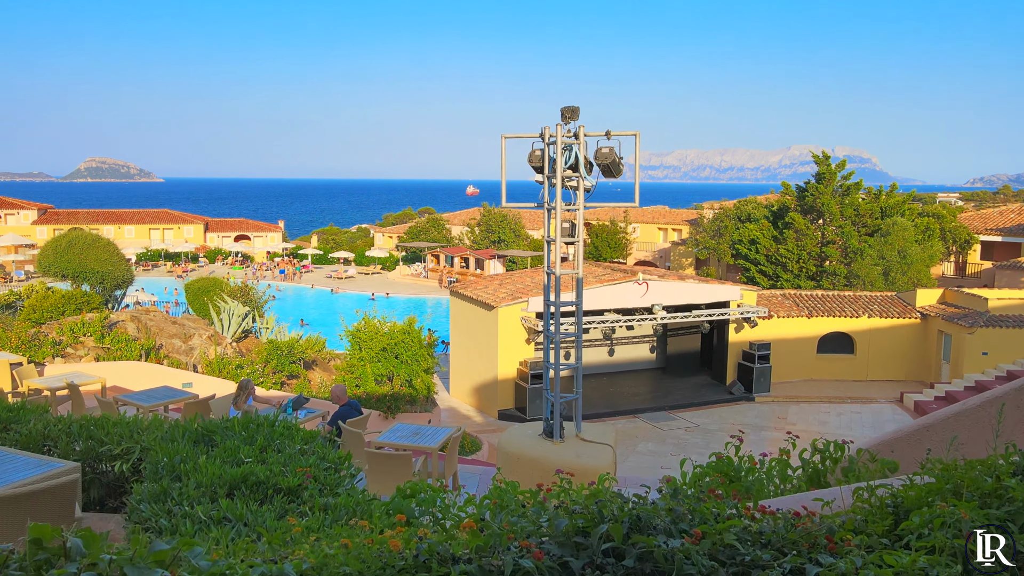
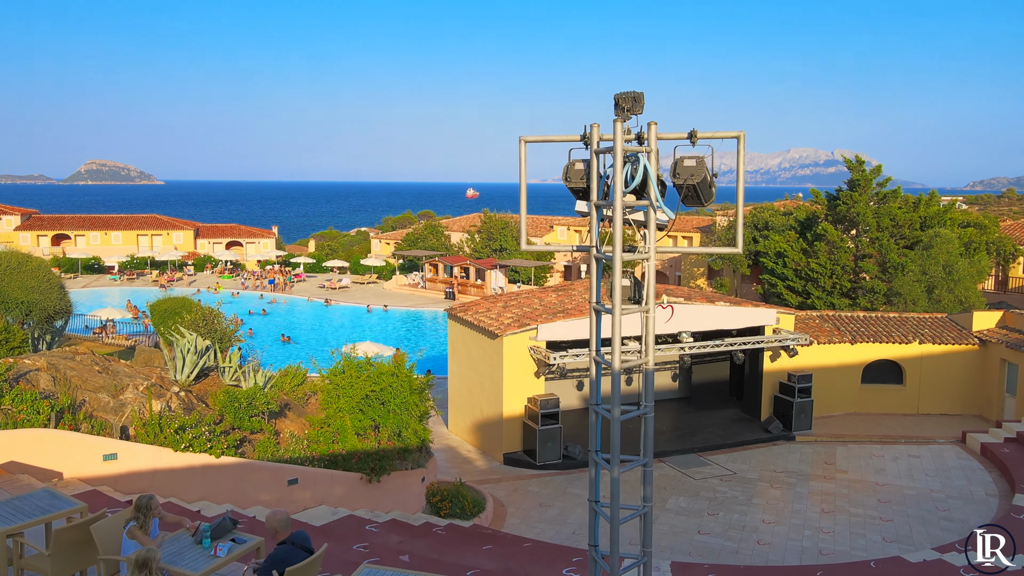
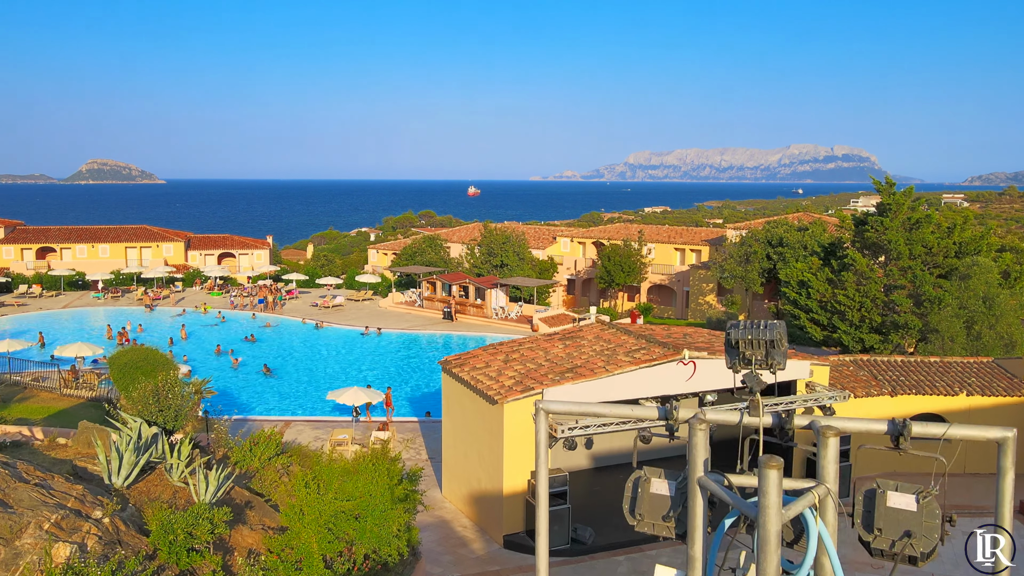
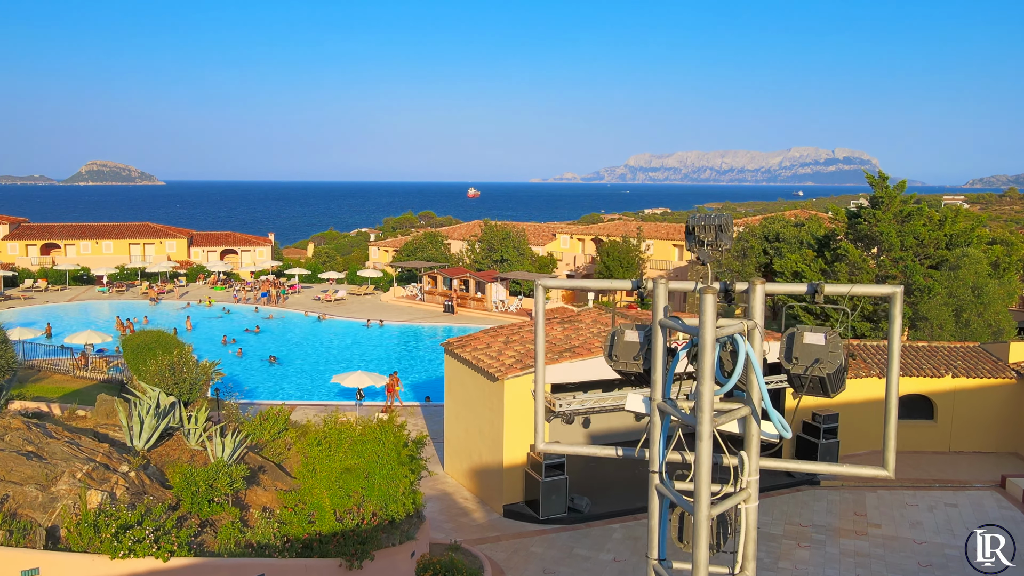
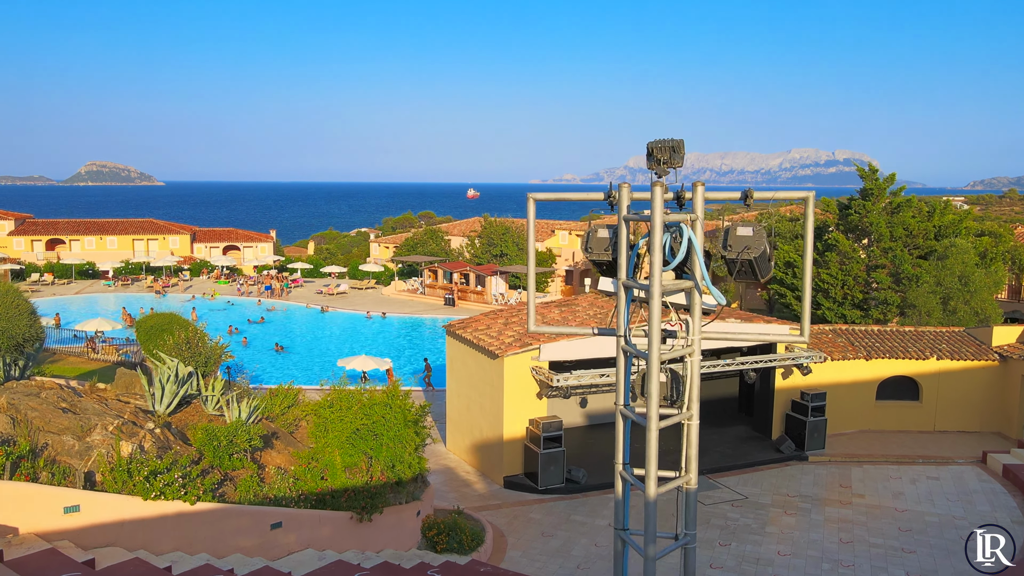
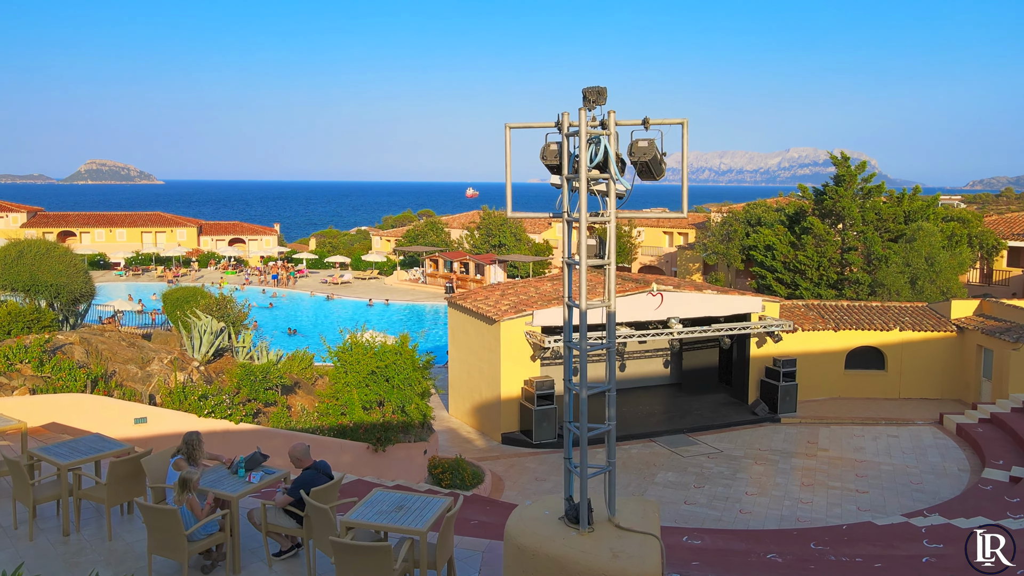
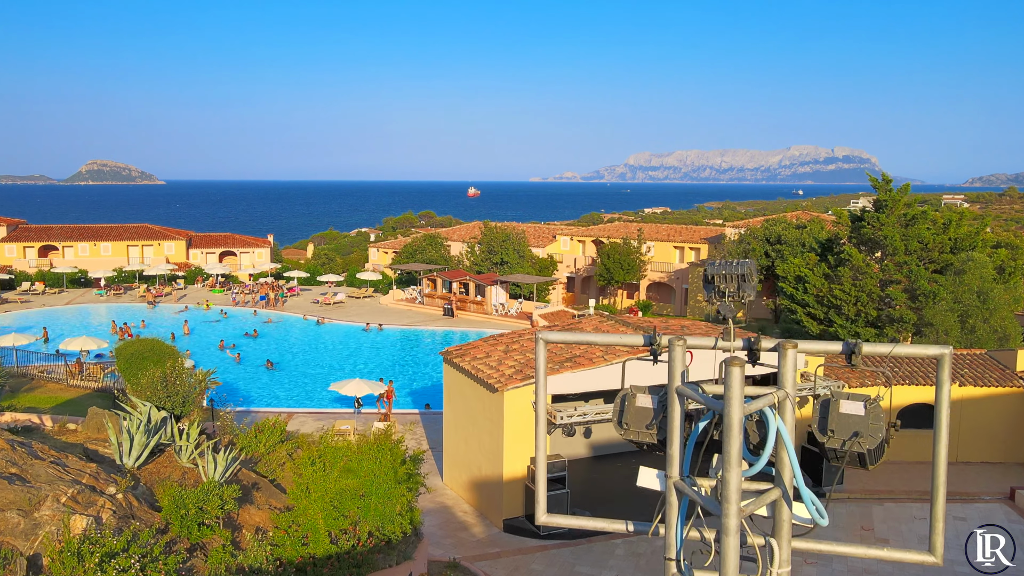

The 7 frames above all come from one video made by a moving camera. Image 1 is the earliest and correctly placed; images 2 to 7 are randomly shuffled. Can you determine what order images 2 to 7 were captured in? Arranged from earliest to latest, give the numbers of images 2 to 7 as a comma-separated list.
6, 2, 5, 4, 7, 3
